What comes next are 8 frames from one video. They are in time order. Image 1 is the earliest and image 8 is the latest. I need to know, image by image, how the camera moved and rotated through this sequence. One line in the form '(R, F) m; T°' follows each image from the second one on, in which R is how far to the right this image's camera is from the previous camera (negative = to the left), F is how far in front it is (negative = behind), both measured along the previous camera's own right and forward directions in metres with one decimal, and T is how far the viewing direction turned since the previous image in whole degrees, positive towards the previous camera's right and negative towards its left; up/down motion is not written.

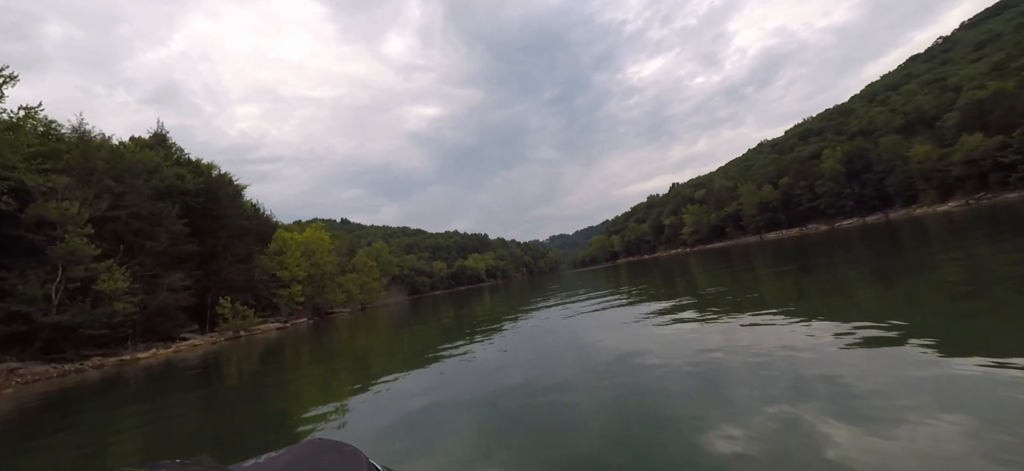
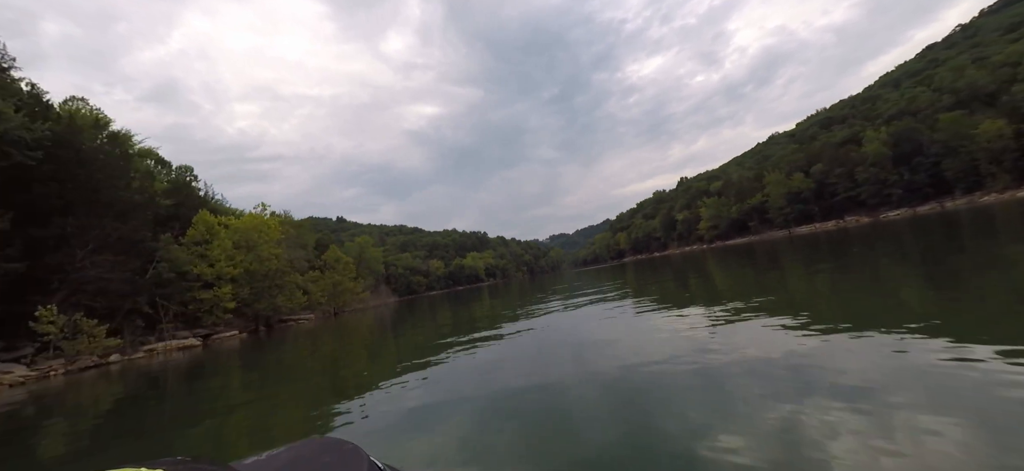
(-0.1, +2.5) m; 0°
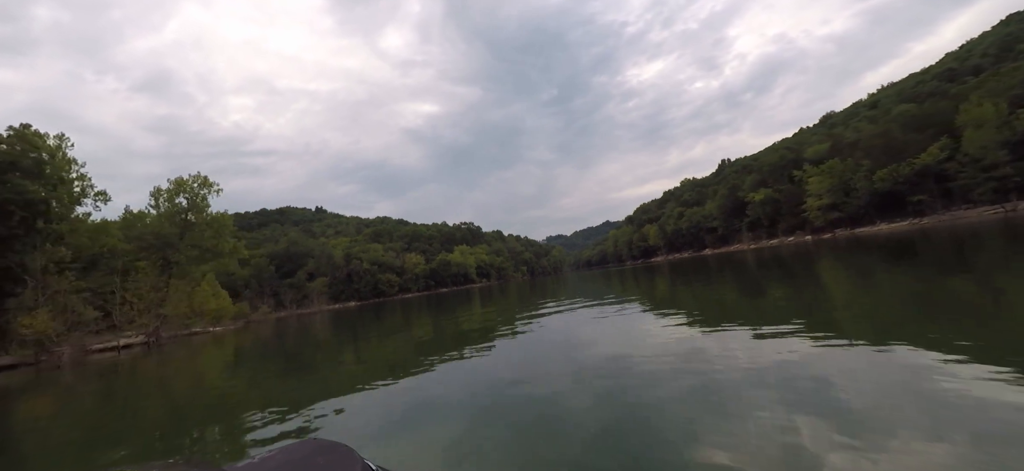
(-0.3, +10.0) m; +1°
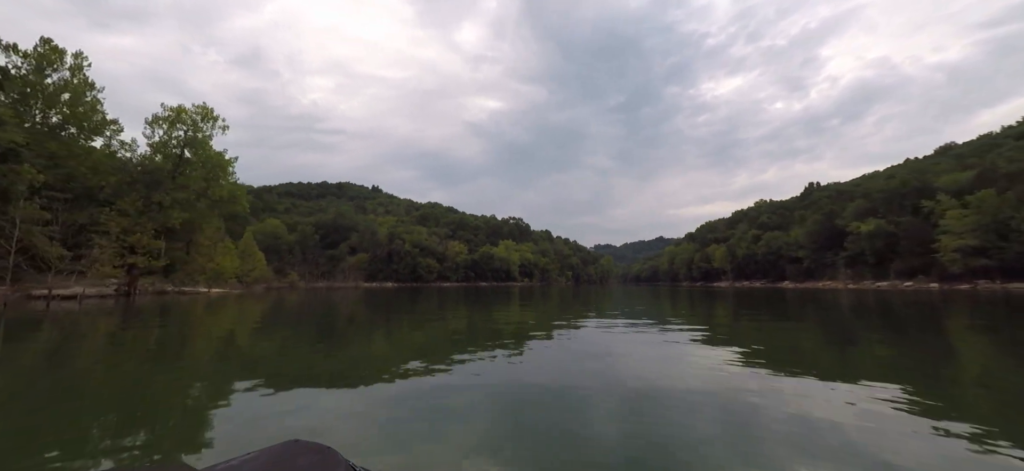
(-0.1, +2.2) m; -6°
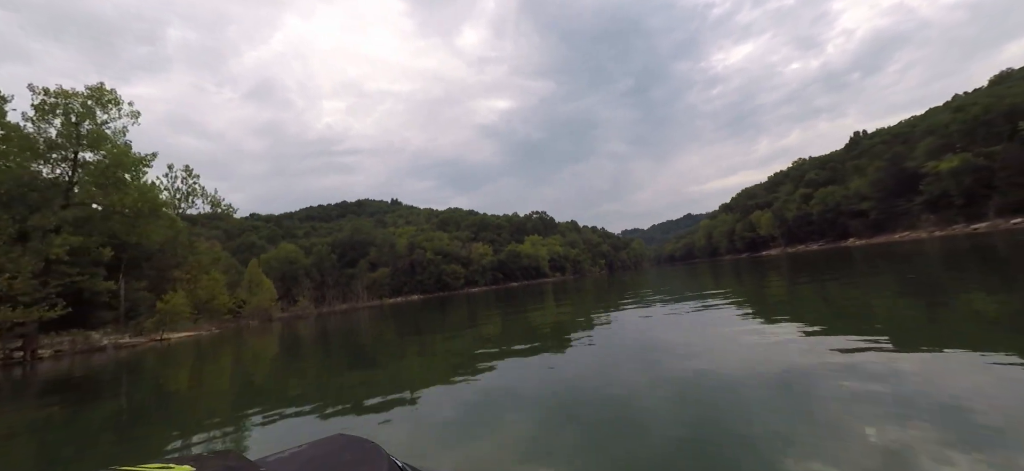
(-0.4, +1.5) m; -3°
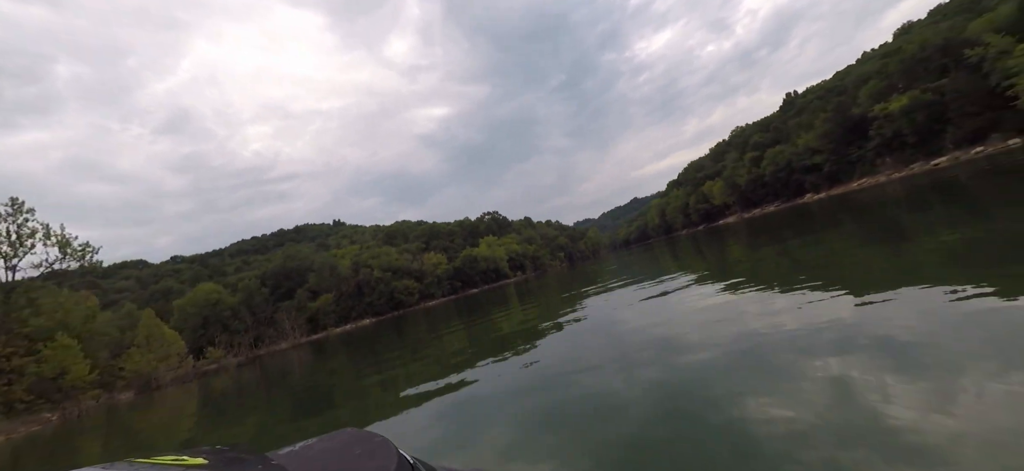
(+0.1, +2.0) m; +6°
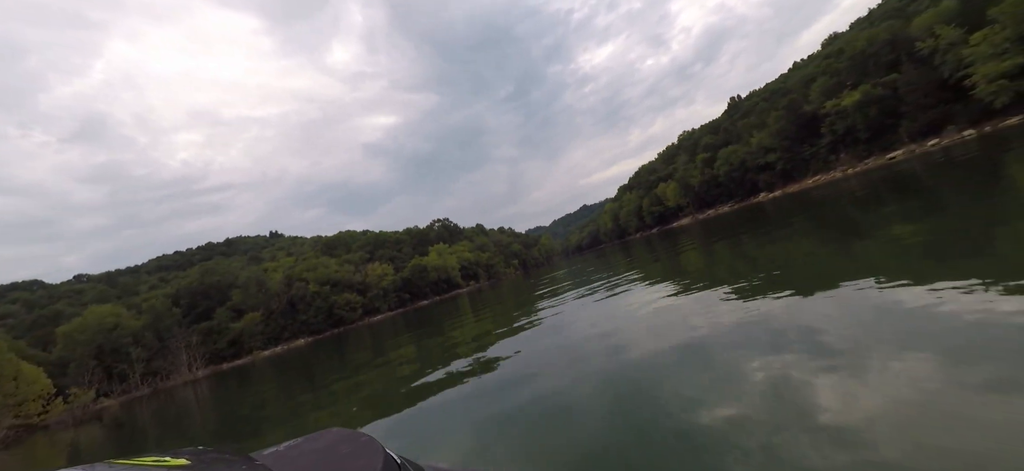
(0.0, +1.7) m; +6°
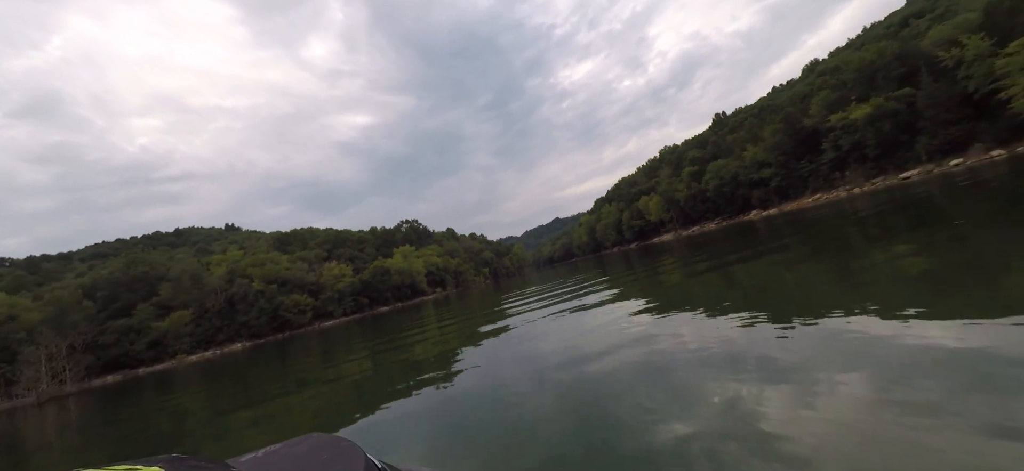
(-0.1, +2.0) m; +4°
